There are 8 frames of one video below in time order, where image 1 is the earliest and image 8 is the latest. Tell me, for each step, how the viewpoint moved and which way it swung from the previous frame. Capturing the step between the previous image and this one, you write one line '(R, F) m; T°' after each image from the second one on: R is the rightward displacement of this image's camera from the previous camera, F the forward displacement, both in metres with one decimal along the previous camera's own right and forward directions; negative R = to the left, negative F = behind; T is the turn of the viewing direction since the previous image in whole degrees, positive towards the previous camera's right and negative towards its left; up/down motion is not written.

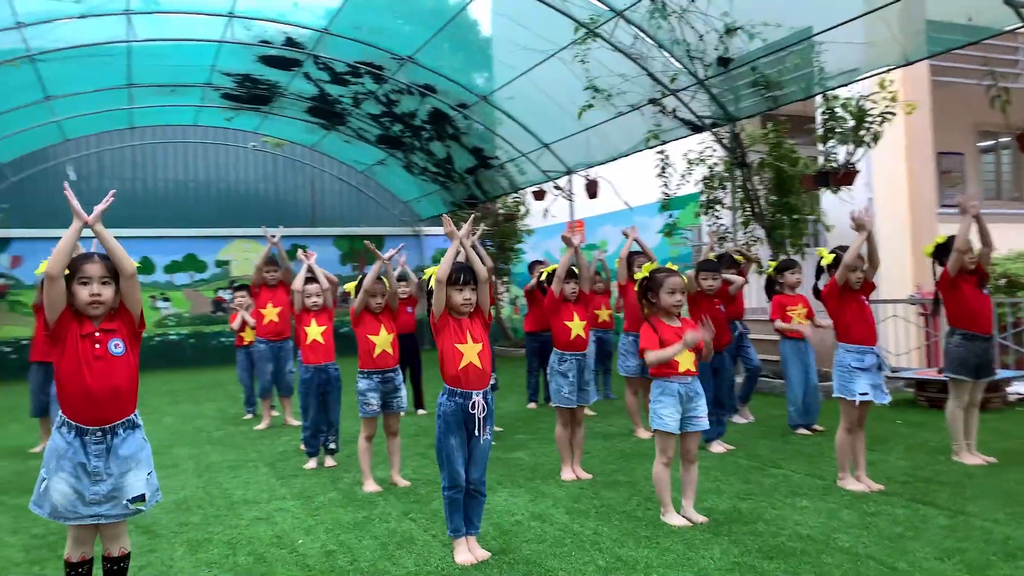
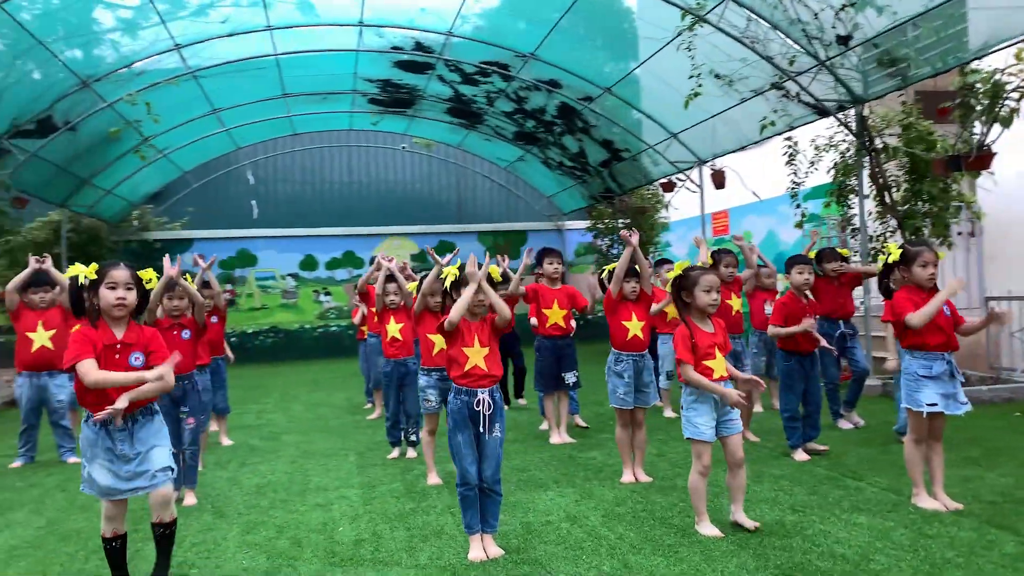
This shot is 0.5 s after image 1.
(+0.6, +0.1) m; -12°
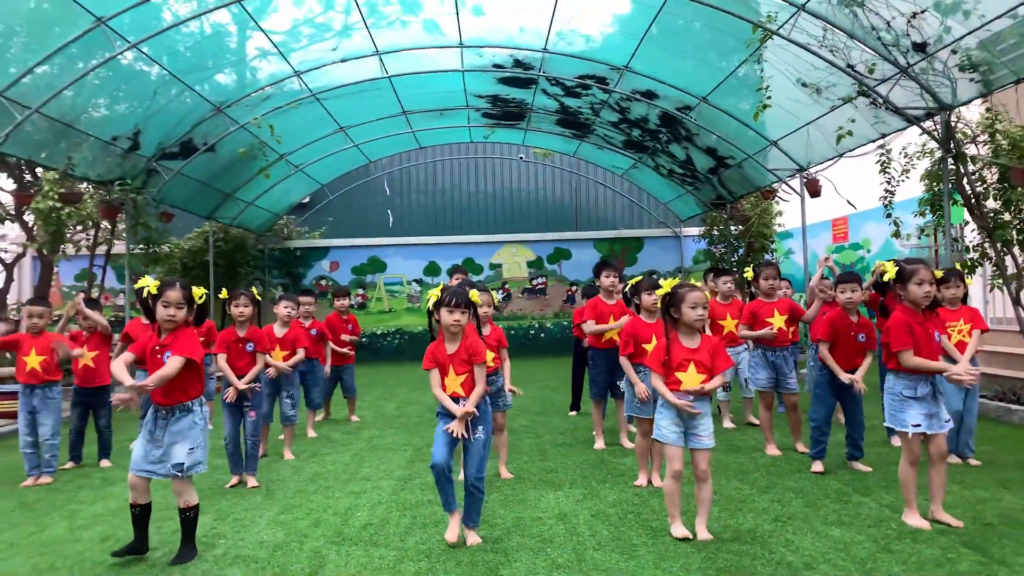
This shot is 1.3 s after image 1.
(+0.7, -0.2) m; -11°
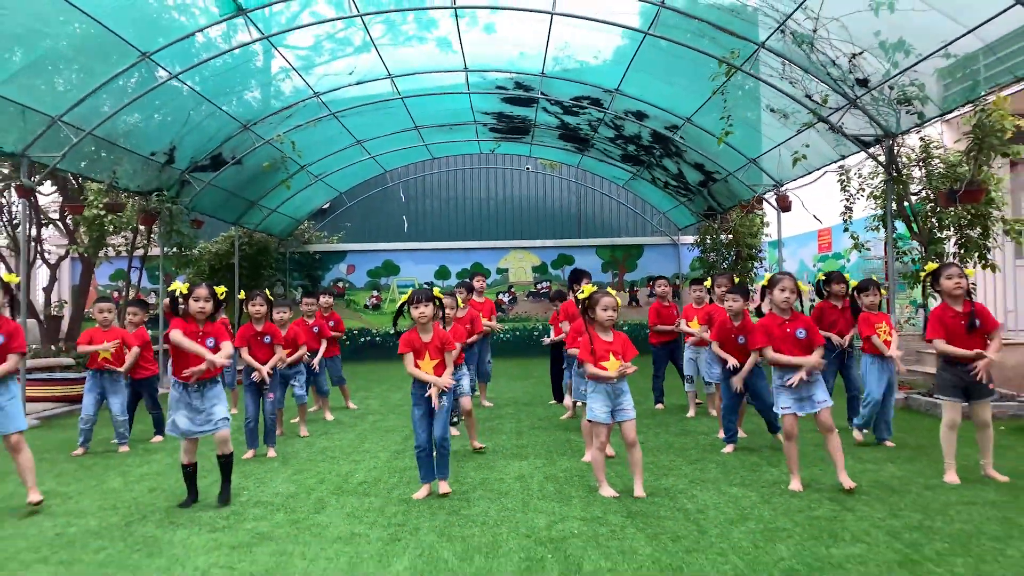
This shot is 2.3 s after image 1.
(+0.3, -0.8) m; -1°
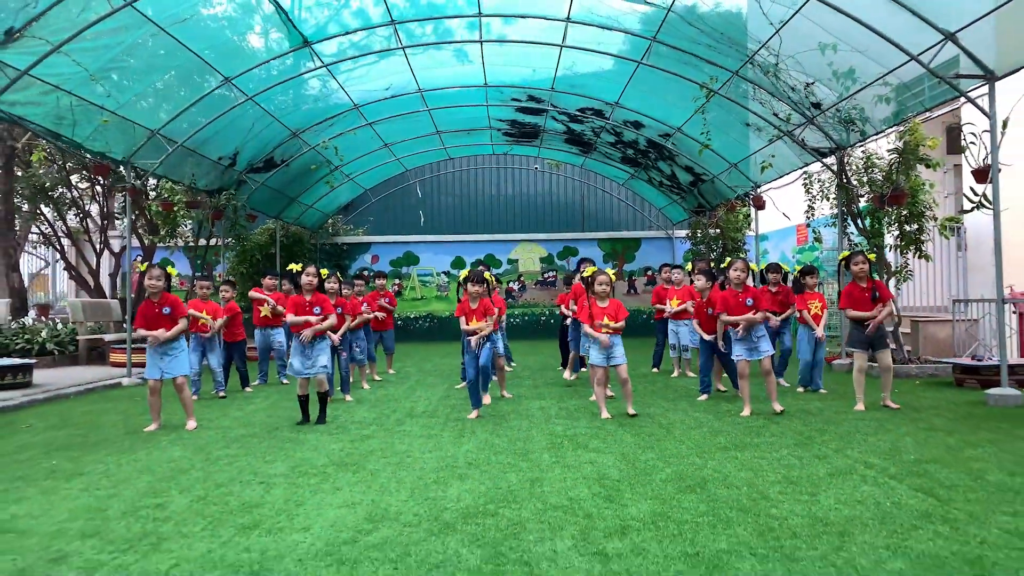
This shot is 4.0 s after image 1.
(-0.2, -1.6) m; 0°
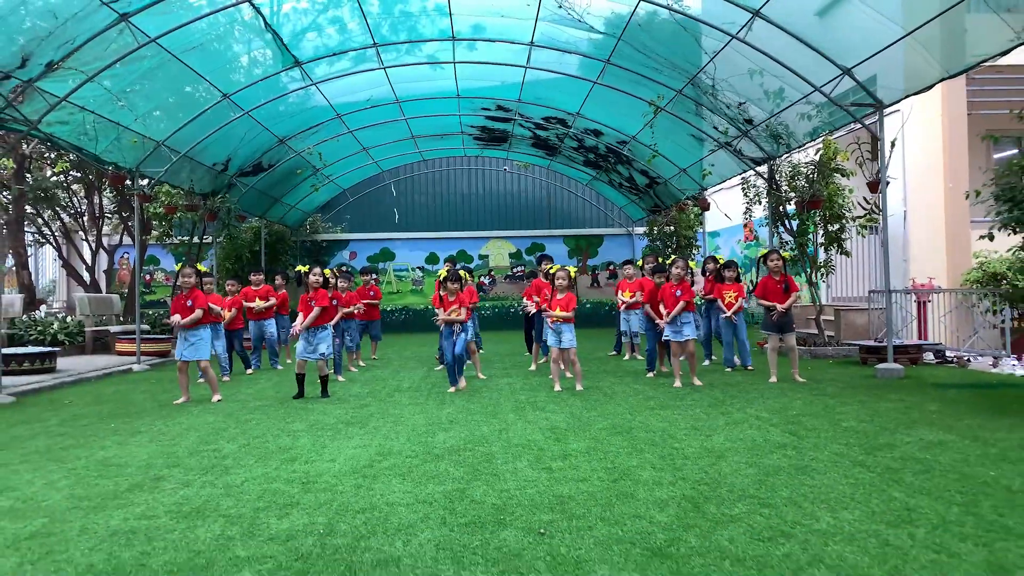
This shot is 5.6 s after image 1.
(0.0, -1.1) m; +2°
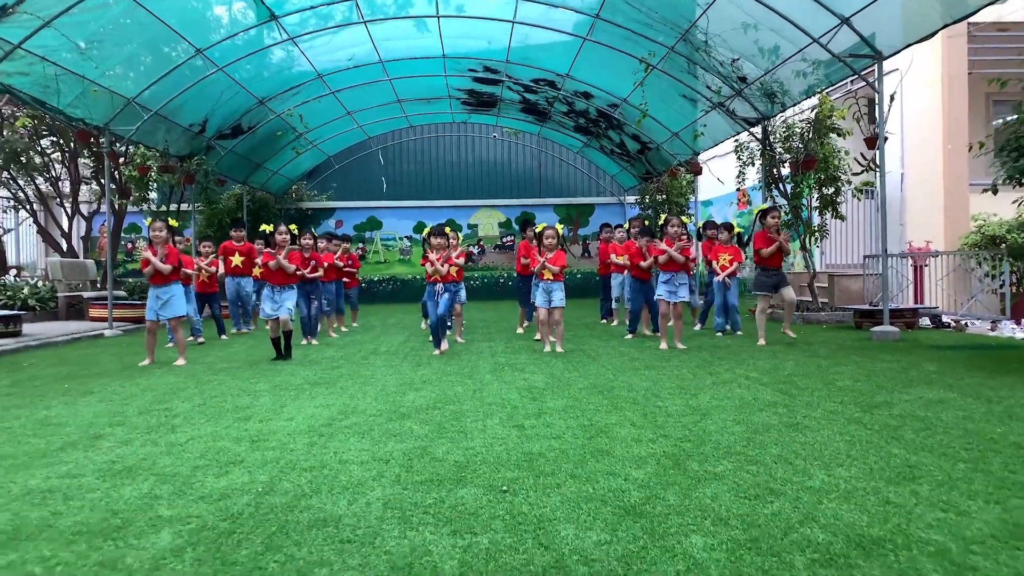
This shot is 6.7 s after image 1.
(+0.1, +0.3) m; 0°
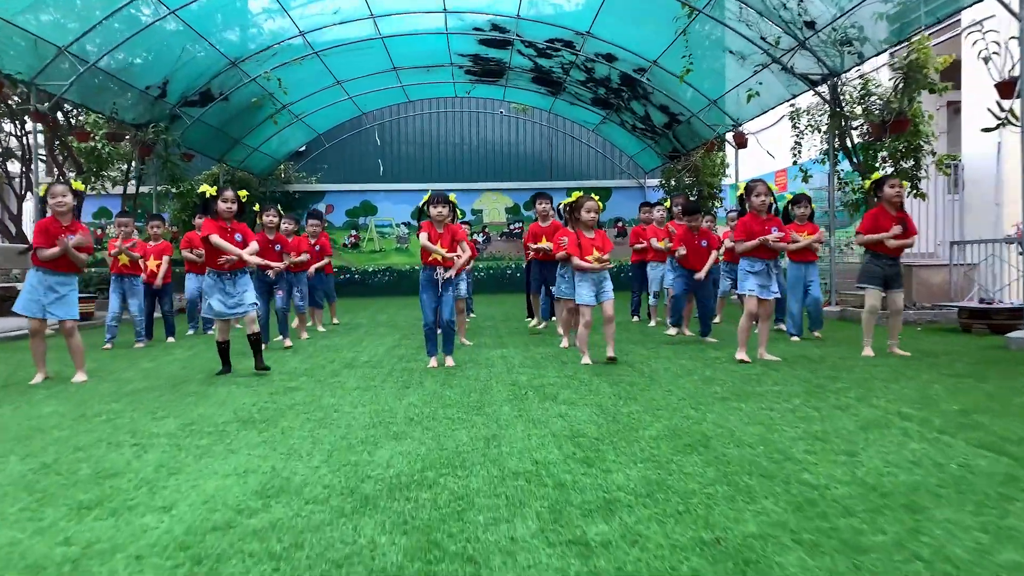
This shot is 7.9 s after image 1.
(-0.1, +1.6) m; 0°
